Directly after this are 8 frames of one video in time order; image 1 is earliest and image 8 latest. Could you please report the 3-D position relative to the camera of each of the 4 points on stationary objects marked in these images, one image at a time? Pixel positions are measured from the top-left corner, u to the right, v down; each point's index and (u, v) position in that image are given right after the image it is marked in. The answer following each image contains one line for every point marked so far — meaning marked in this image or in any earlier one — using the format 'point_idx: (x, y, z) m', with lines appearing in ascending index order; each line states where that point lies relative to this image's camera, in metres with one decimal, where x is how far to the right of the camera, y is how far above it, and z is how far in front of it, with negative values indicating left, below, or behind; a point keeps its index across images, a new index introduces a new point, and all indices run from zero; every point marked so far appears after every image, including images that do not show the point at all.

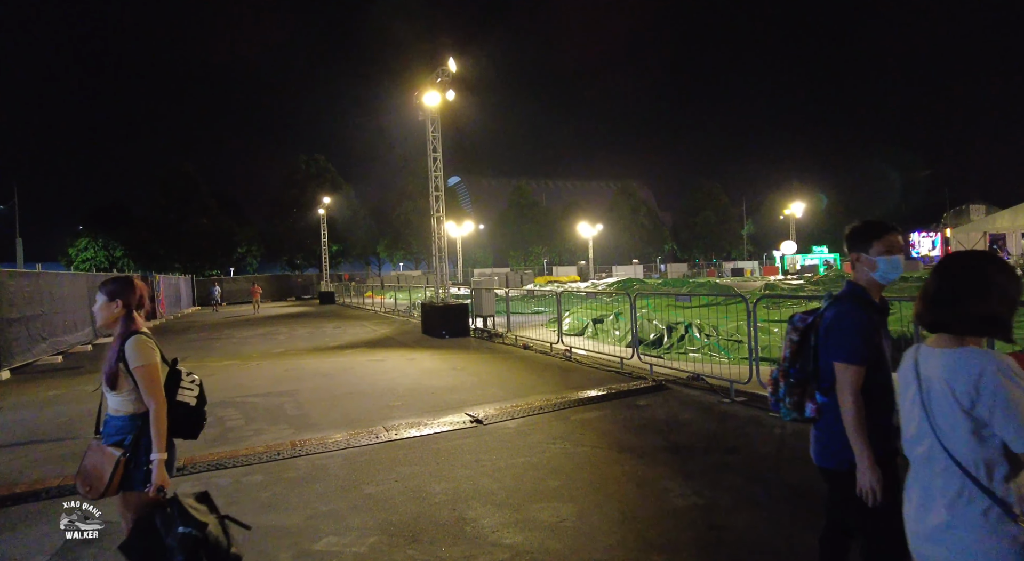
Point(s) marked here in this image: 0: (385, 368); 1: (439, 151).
0: (-2.2, -1.6, +10.0) m
1: (-1.9, +3.4, +14.2) m
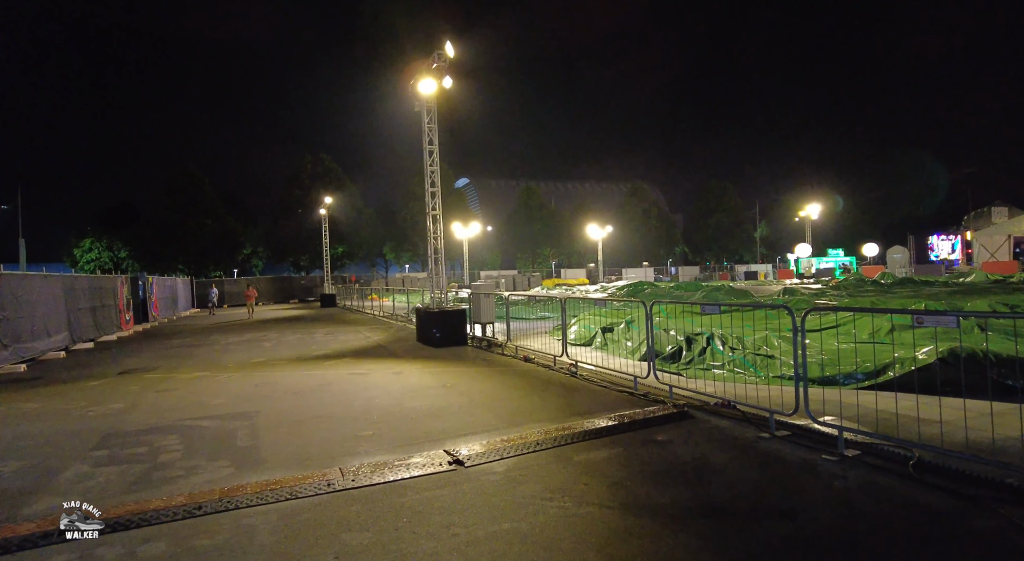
0: (-2.2, -1.7, +8.9) m
1: (-1.9, +3.3, +13.1) m
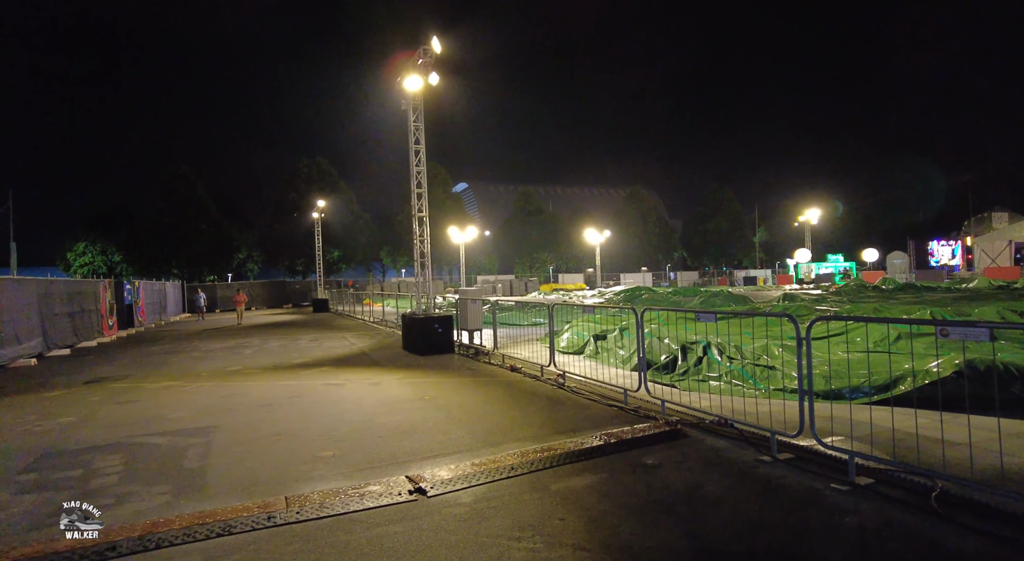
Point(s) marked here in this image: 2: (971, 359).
0: (-2.5, -1.7, +8.4) m
1: (-2.1, +3.2, +12.6) m
2: (+5.0, -0.9, +5.9) m
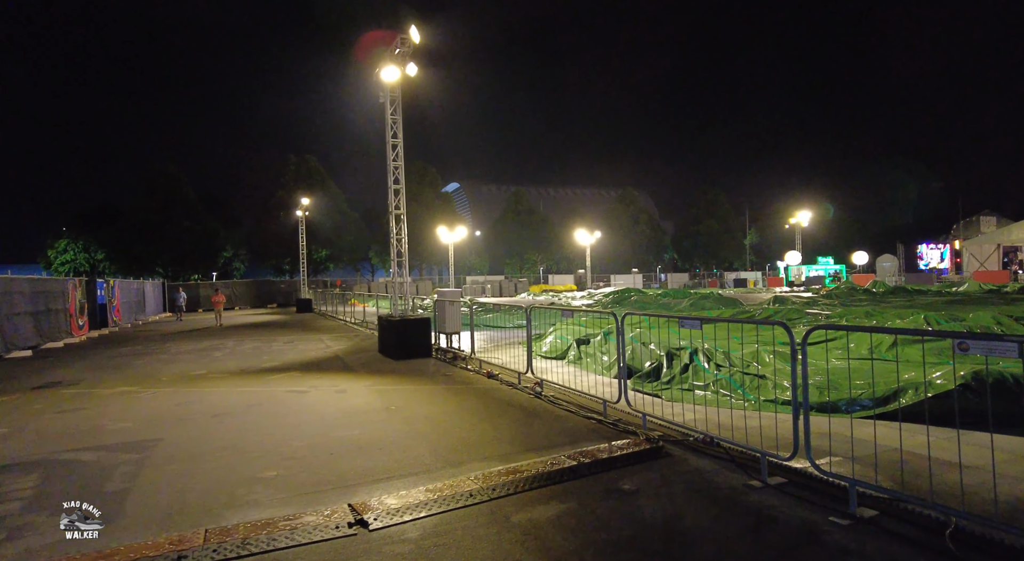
0: (-2.8, -1.8, +7.8) m
1: (-2.5, +3.2, +12.1) m
2: (+4.6, -0.9, +5.4) m
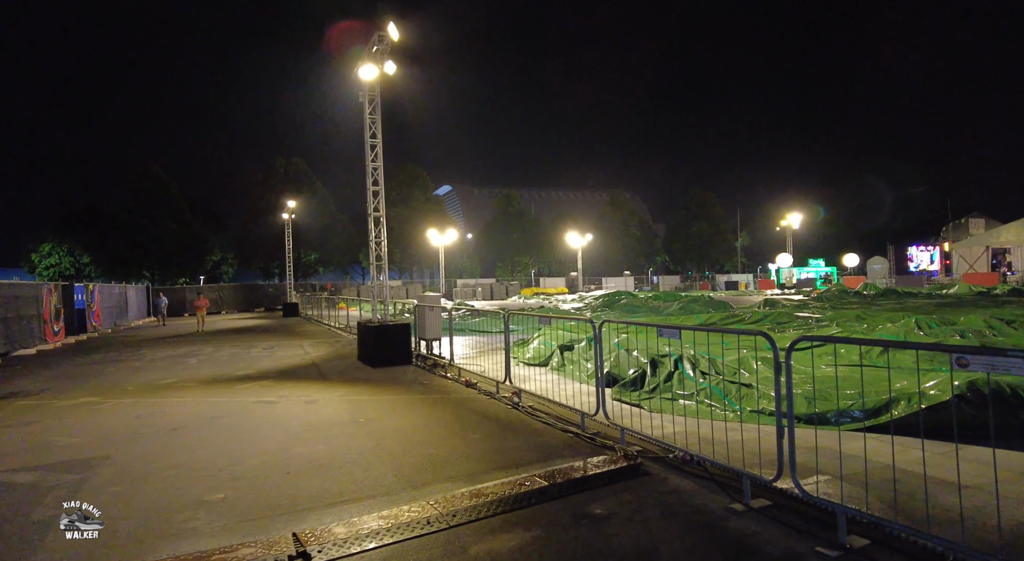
0: (-3.1, -1.8, +7.4) m
1: (-2.9, +3.1, +11.7) m
2: (+4.4, -1.0, +5.1) m
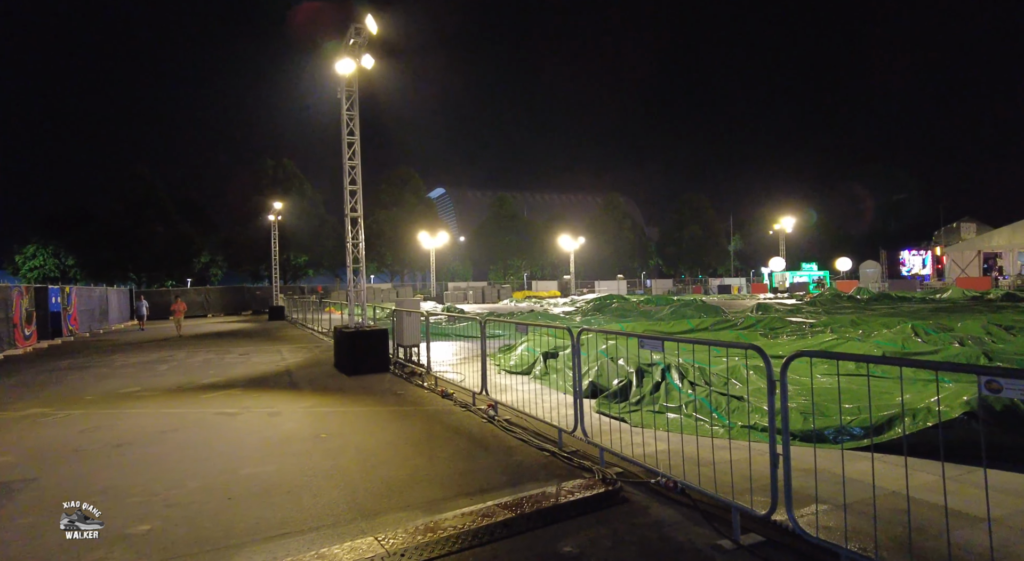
0: (-3.4, -1.9, +6.9) m
1: (-3.2, +3.0, +11.2) m
2: (+4.1, -1.0, +4.7) m
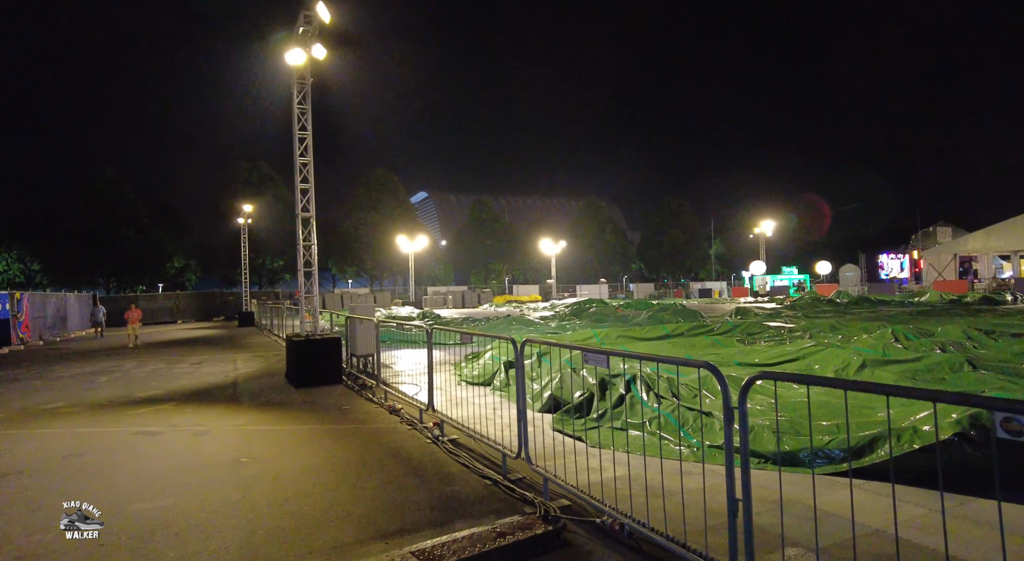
0: (-4.0, -1.9, +6.1) m
1: (-3.9, +3.0, +10.5) m
2: (+3.5, -1.0, +4.2) m
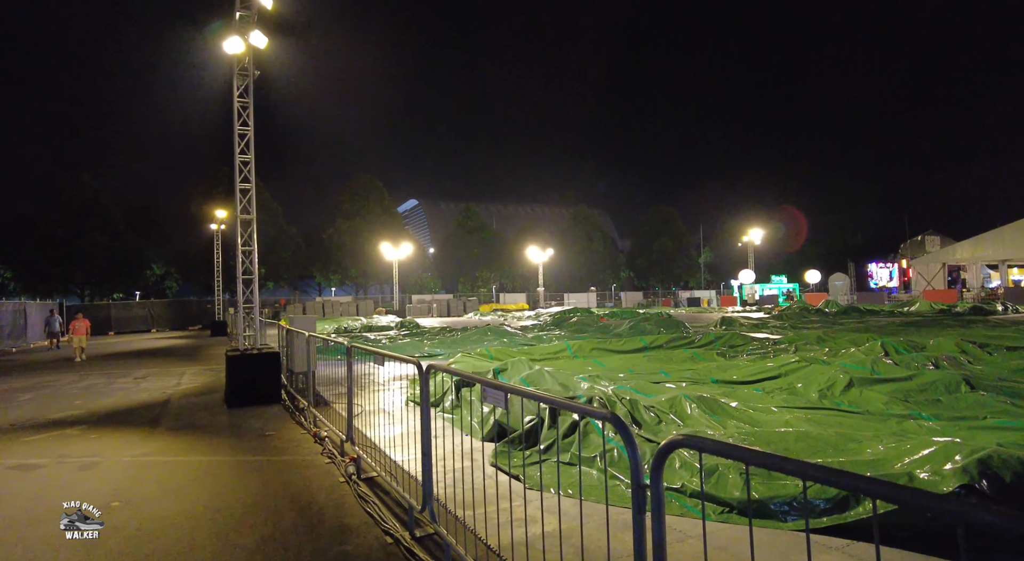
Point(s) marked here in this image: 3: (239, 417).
0: (-4.7, -2.0, +5.2) m
1: (-4.7, +2.8, +9.7) m
2: (+2.9, -1.1, +3.3) m
3: (-4.1, -2.0, +8.2) m
